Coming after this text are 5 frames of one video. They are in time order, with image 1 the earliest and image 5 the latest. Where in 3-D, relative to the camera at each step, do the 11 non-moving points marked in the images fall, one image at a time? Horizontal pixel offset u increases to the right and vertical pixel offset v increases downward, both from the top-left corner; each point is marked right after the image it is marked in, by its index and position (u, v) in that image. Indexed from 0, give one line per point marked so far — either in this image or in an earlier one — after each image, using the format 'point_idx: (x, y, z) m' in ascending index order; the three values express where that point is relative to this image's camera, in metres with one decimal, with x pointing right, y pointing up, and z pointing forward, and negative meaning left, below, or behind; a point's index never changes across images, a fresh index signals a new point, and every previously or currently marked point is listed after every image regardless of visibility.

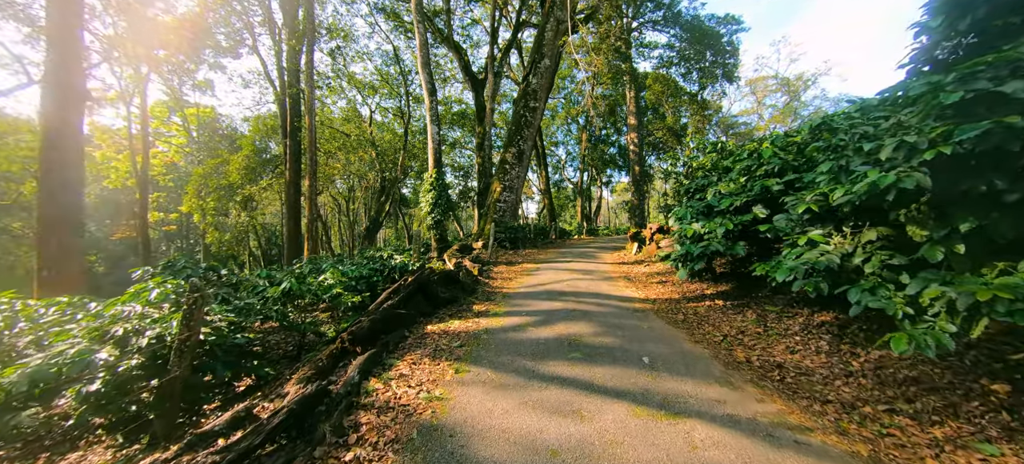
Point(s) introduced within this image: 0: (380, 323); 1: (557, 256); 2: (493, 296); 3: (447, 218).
0: (-1.6, -1.1, +4.3) m
1: (+1.6, -0.9, +12.8) m
2: (-0.4, -1.2, +6.6) m
3: (-2.2, +0.5, +12.0) m
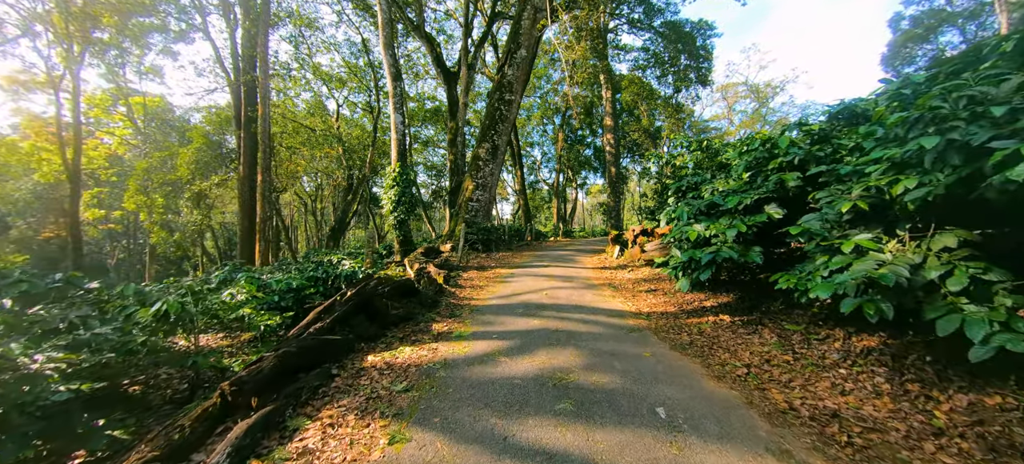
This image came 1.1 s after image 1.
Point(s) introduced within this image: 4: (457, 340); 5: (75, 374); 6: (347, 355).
0: (-1.9, -1.1, +3.1) m
1: (+0.7, -0.9, +11.8) m
2: (-0.8, -1.2, +5.5) m
3: (-3.0, +0.4, +10.8) m
4: (-0.6, -1.3, +4.2) m
5: (-3.3, -1.1, +2.7) m
6: (-1.7, -1.3, +3.7) m
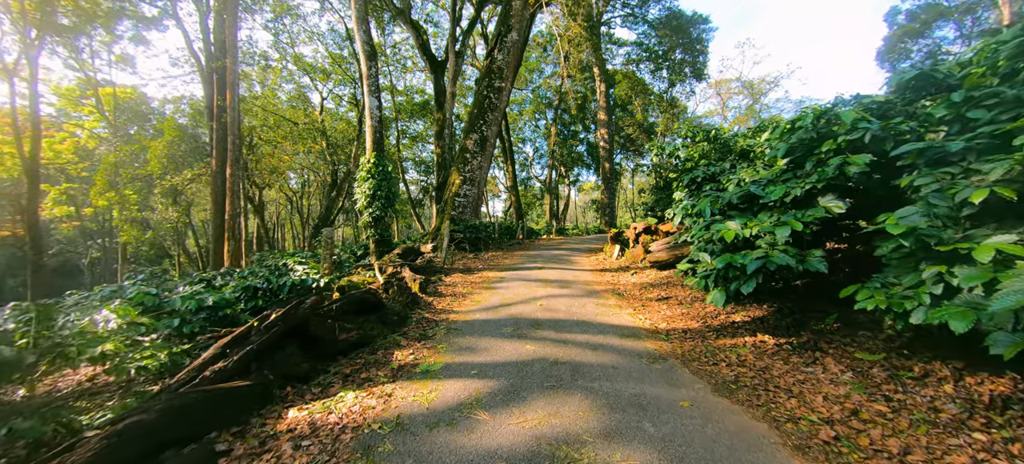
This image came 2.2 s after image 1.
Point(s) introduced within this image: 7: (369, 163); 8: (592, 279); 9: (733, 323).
0: (-2.0, -1.1, +2.0) m
1: (+0.4, -0.9, +10.7) m
2: (-1.0, -1.2, +4.3) m
3: (-3.3, +0.5, +9.6) m
4: (-0.8, -1.3, +3.1) m
5: (-3.4, -1.1, +1.6) m
6: (-1.8, -1.3, +2.6) m
7: (-3.7, +1.8, +9.5) m
8: (+1.8, -1.0, +7.9) m
9: (+2.8, -1.1, +4.5) m
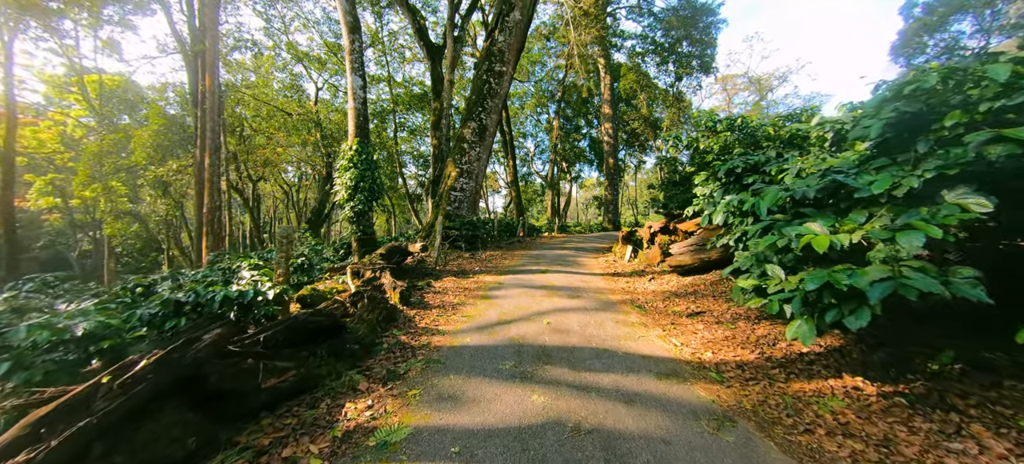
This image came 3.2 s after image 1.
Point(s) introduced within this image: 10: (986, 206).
0: (-2.0, -1.1, +0.9) m
1: (+0.4, -0.8, +9.6) m
2: (-1.0, -1.2, +3.3) m
3: (-3.3, +0.6, +8.5) m
4: (-0.8, -1.3, +2.0) m
5: (-3.4, -1.1, +0.5) m
6: (-1.8, -1.3, +1.5) m
7: (-3.7, +1.9, +8.4) m
8: (+1.8, -1.0, +6.9) m
9: (+2.8, -1.2, +3.5) m
10: (+3.2, +0.2, +2.3) m
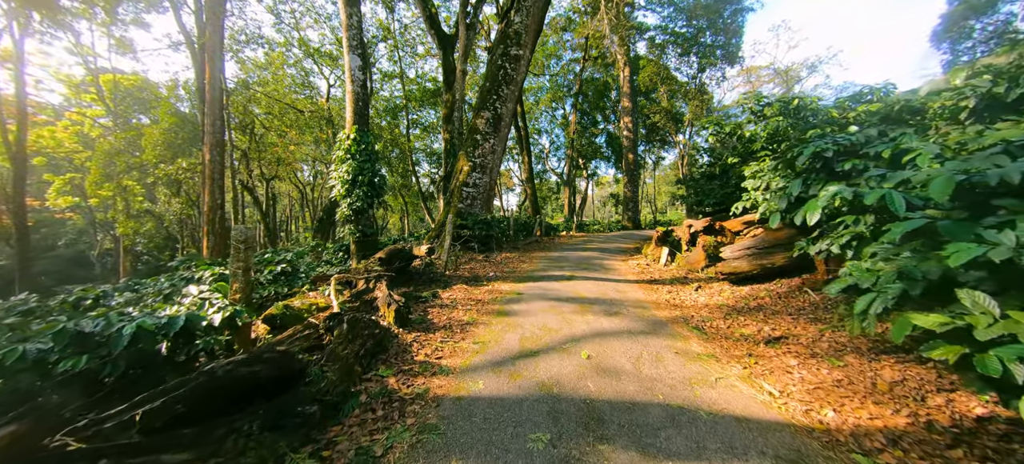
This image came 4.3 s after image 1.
0: (-1.9, -1.2, -0.1) m
1: (+0.8, -0.8, +8.5) m
2: (-0.8, -1.2, +2.2) m
3: (-2.9, +0.6, +7.5) m
4: (-0.6, -1.3, +1.0) m
5: (-3.3, -1.1, -0.5) m
6: (-1.7, -1.3, +0.5) m
7: (-3.3, +1.9, +7.4) m
8: (+2.1, -1.0, +5.7) m
9: (+3.0, -1.2, +2.3) m
10: (+3.3, +0.2, +1.1) m
